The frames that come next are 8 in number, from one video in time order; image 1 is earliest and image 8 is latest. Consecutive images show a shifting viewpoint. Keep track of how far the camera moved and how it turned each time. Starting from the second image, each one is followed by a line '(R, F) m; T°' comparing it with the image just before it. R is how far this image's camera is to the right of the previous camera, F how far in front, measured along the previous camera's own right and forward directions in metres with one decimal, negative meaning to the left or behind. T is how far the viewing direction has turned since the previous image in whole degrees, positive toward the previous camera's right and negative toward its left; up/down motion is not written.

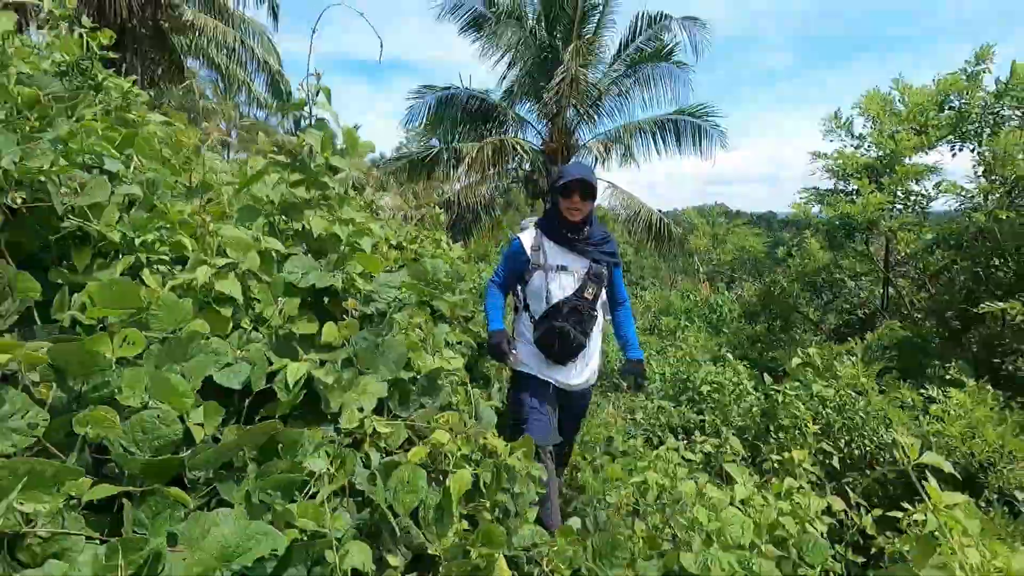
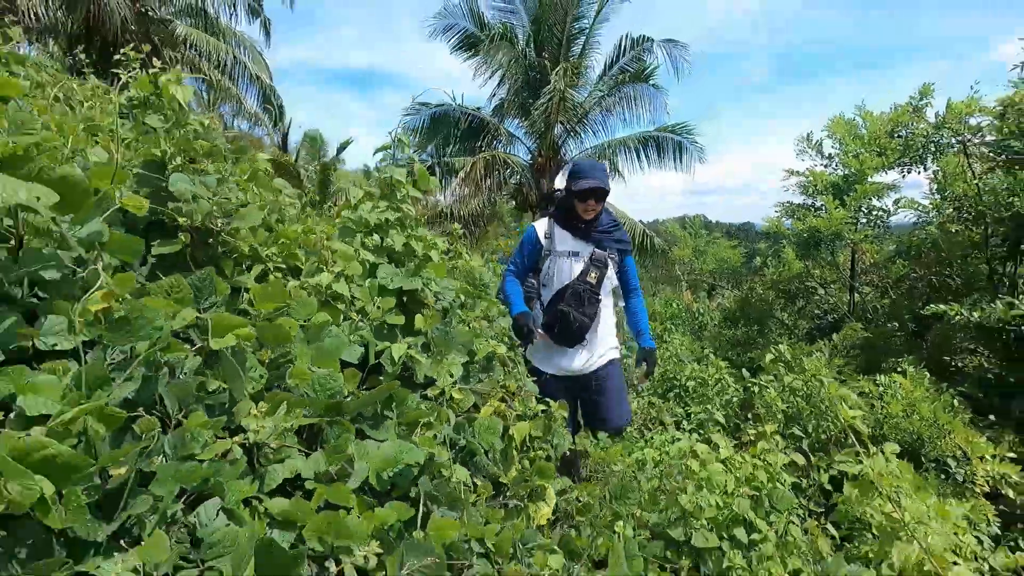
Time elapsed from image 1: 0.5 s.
(-0.2, -0.5) m; +2°
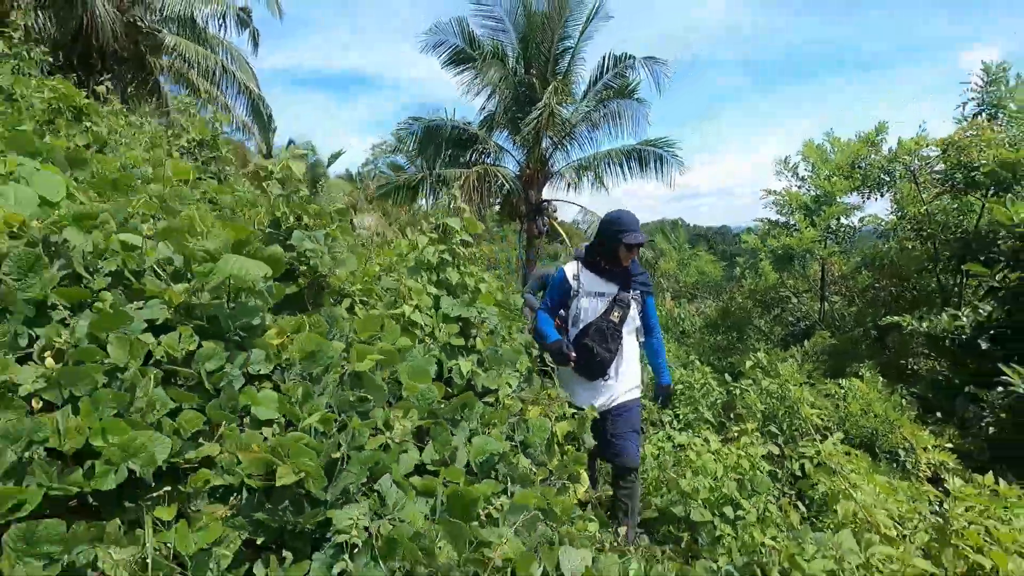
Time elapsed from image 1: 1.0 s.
(-0.3, -0.5) m; +2°
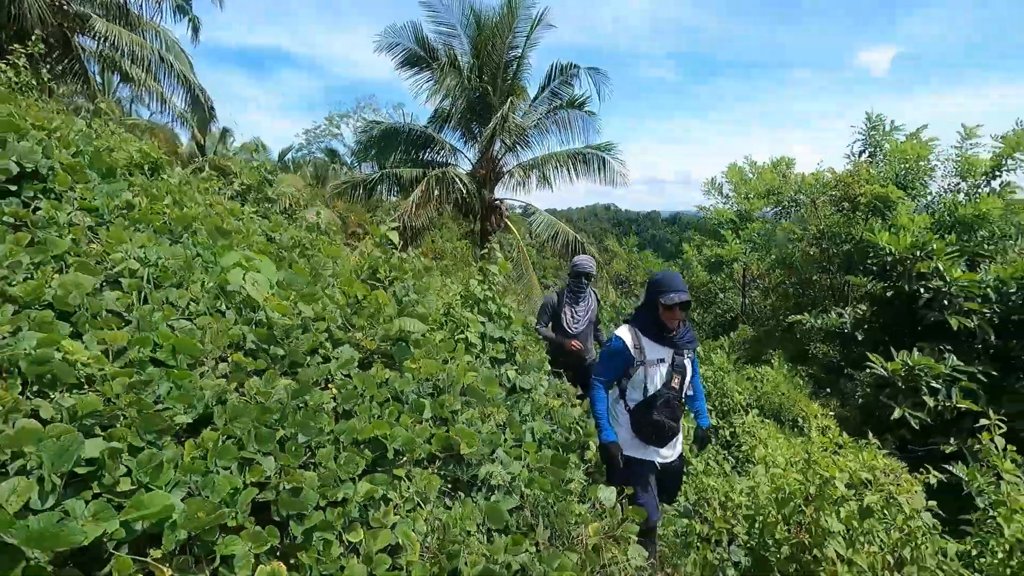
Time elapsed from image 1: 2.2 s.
(-0.6, -1.0) m; +7°
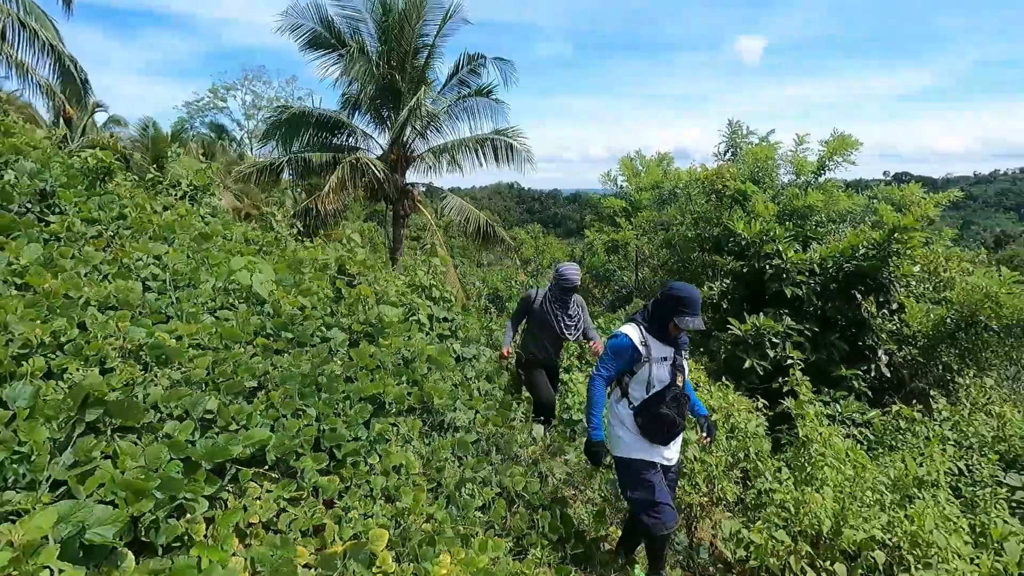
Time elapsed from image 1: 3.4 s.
(-0.3, -0.8) m; +10°
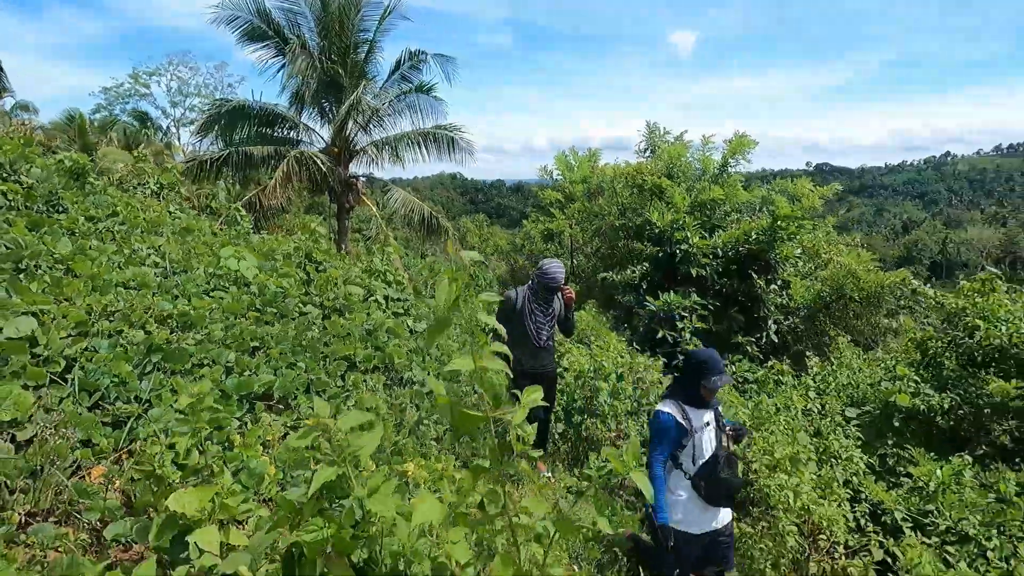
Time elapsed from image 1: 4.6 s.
(0.0, -0.8) m; +6°
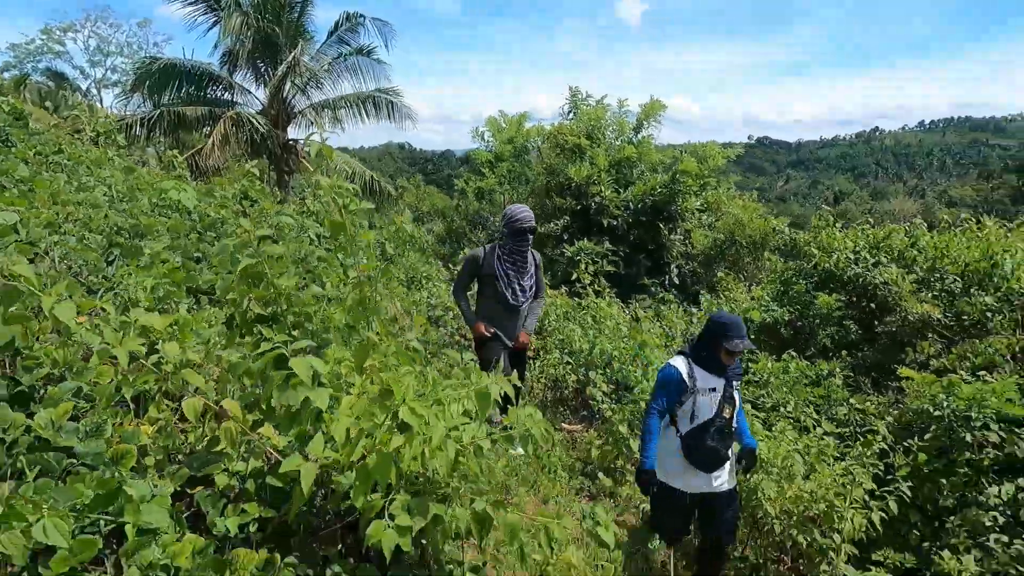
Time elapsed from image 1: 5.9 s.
(+0.3, -0.8) m; +5°
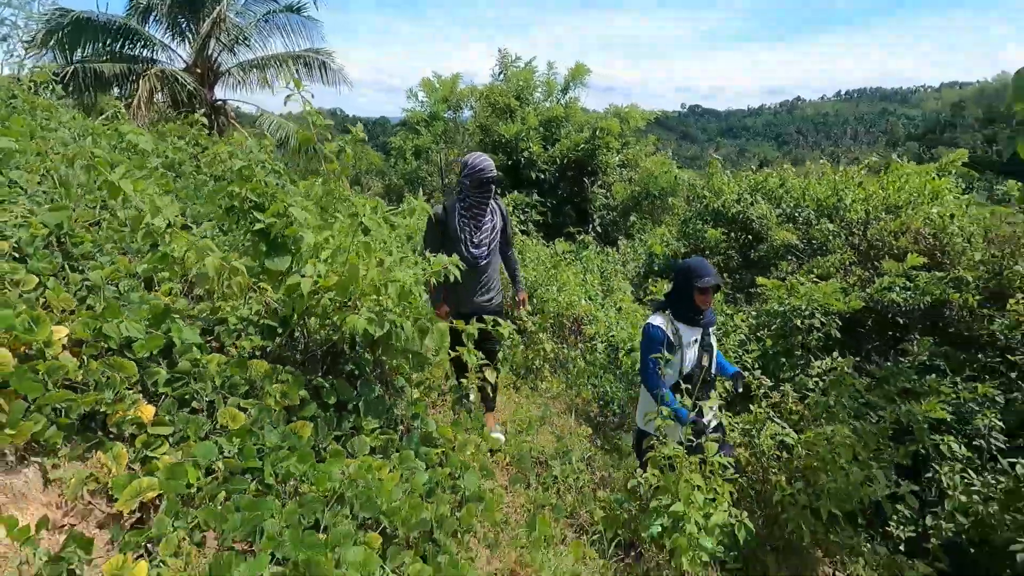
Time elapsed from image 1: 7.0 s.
(+0.1, -0.8) m; +6°
